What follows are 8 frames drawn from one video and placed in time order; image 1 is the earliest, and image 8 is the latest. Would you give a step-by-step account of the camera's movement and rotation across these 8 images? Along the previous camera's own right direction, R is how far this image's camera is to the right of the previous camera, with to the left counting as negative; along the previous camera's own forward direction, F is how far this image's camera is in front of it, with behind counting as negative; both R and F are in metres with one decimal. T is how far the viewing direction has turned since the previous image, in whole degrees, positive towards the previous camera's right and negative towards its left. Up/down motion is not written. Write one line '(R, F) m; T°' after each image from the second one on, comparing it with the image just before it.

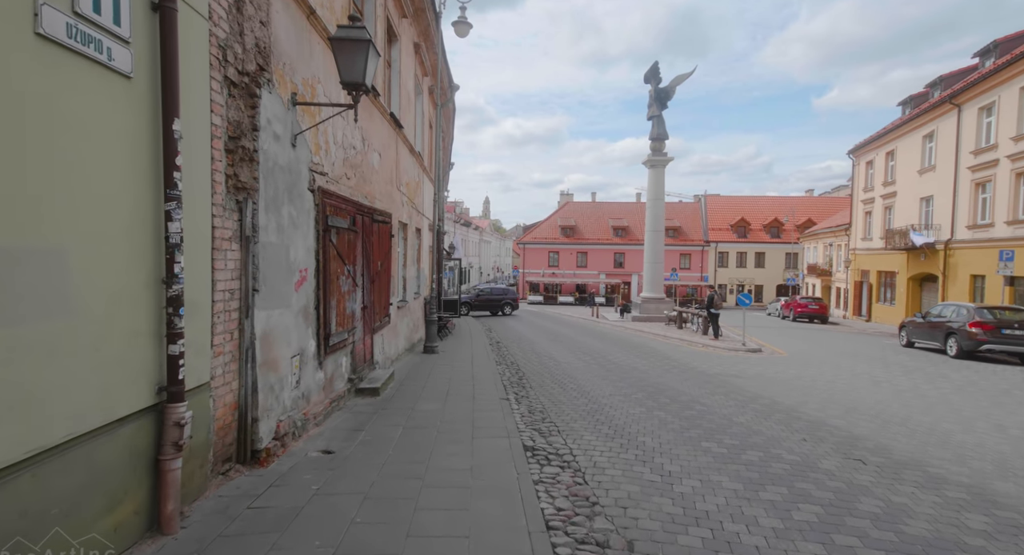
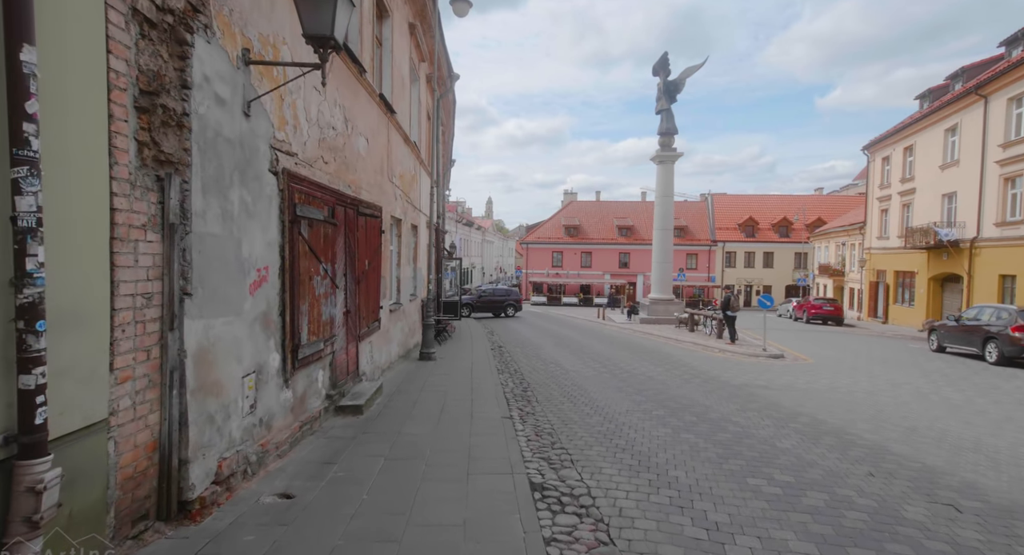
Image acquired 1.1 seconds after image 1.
(0.0, +1.0) m; 0°
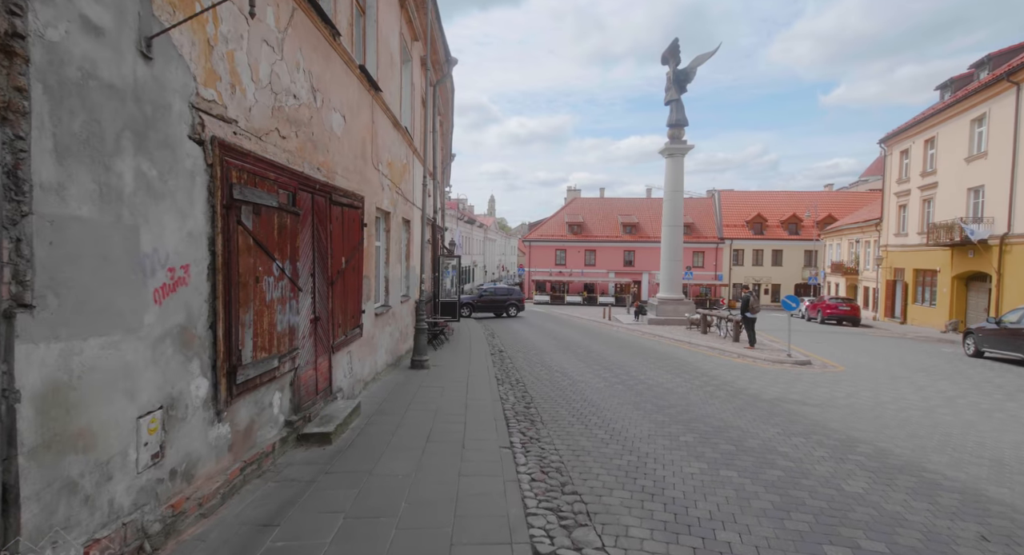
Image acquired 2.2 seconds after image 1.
(0.0, +1.1) m; 0°
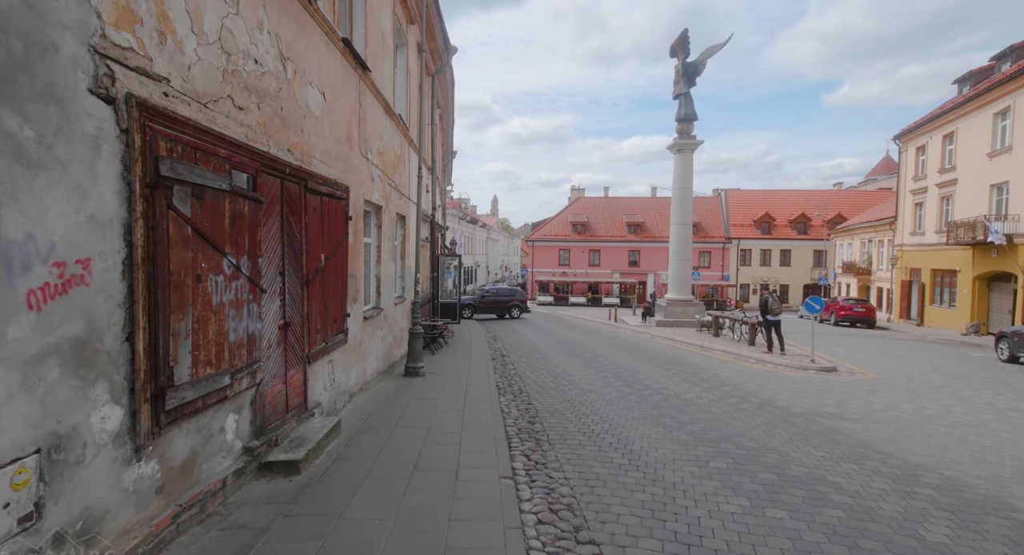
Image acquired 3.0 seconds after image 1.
(0.0, +0.8) m; 0°
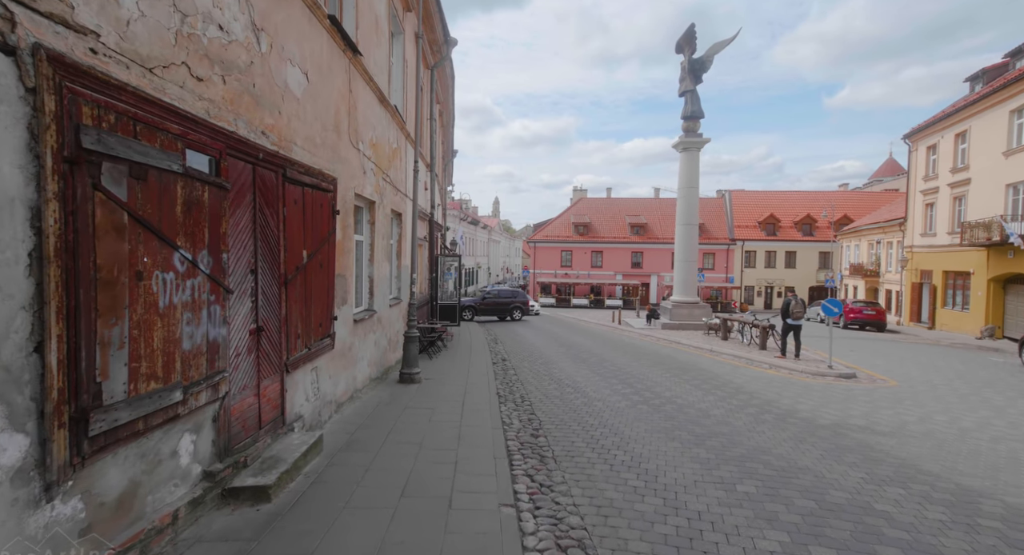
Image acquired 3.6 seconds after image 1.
(0.0, +0.6) m; 0°
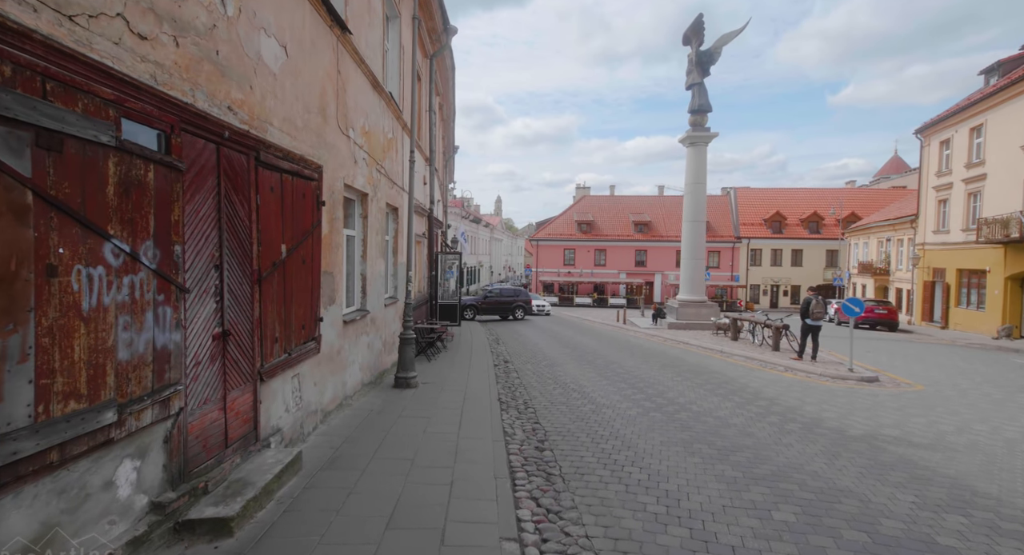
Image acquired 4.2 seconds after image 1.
(0.0, +0.6) m; 0°
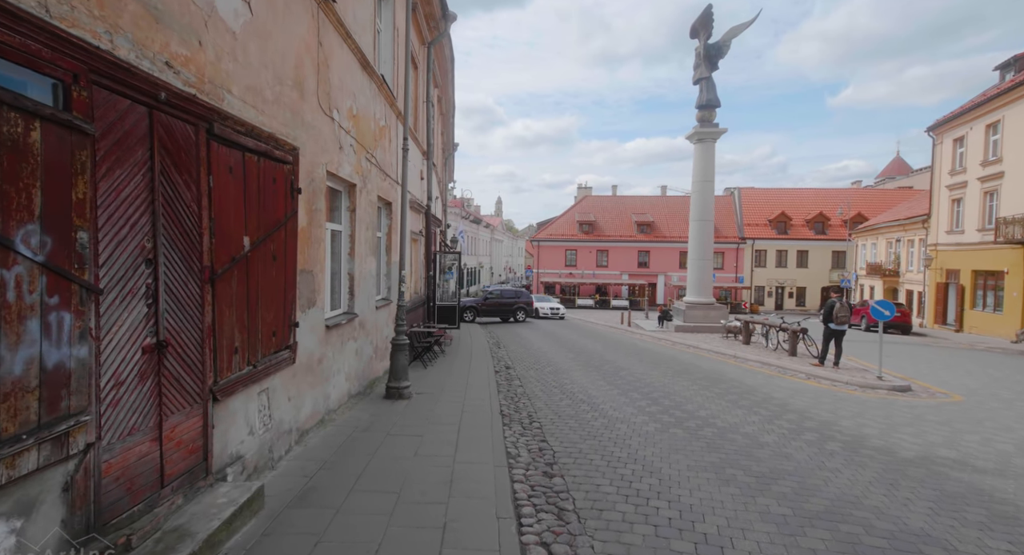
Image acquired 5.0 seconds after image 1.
(0.0, +0.8) m; 0°
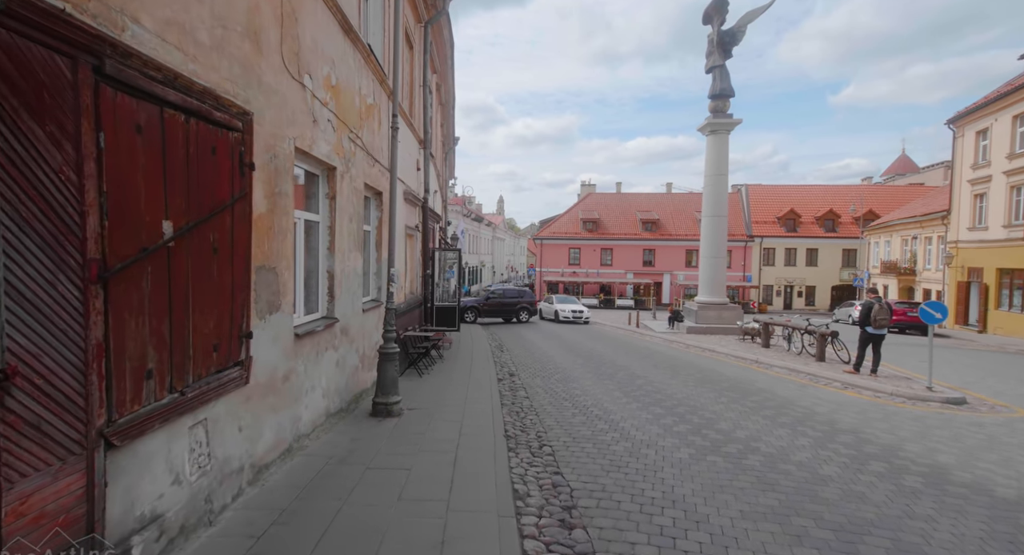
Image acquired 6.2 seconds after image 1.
(-0.1, +1.0) m; 0°
